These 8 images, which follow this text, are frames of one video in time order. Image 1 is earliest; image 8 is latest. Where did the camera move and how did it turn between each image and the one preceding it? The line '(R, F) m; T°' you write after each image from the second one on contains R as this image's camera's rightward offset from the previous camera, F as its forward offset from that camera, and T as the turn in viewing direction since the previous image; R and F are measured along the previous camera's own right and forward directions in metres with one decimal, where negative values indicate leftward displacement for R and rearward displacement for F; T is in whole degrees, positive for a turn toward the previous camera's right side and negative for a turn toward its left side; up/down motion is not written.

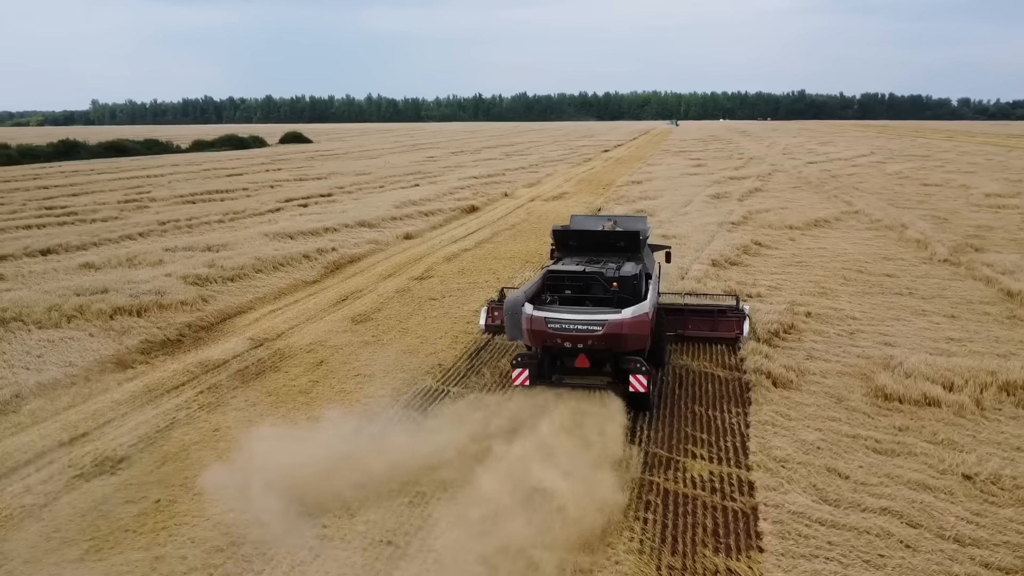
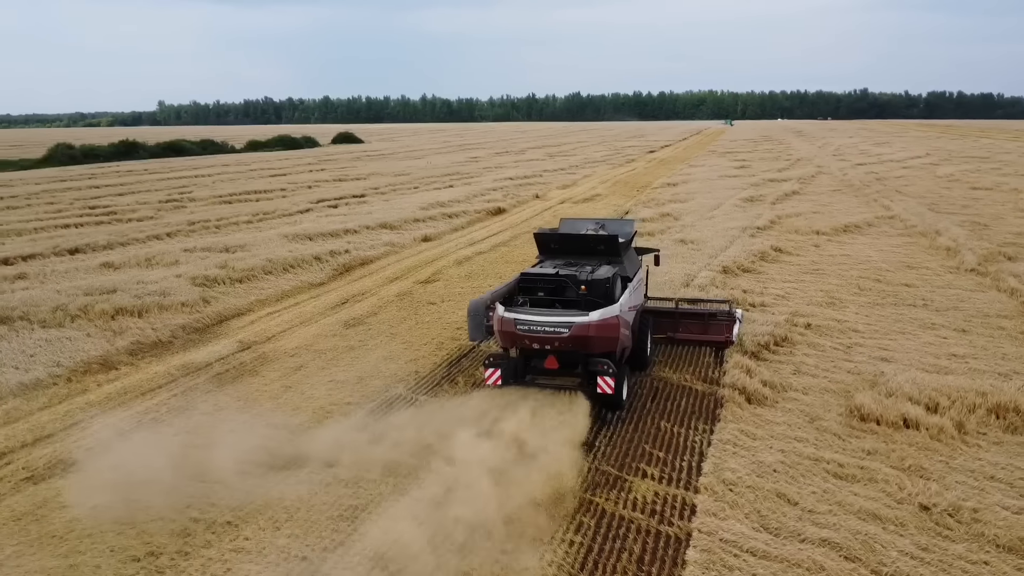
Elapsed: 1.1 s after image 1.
(+0.9, +0.2) m; -4°
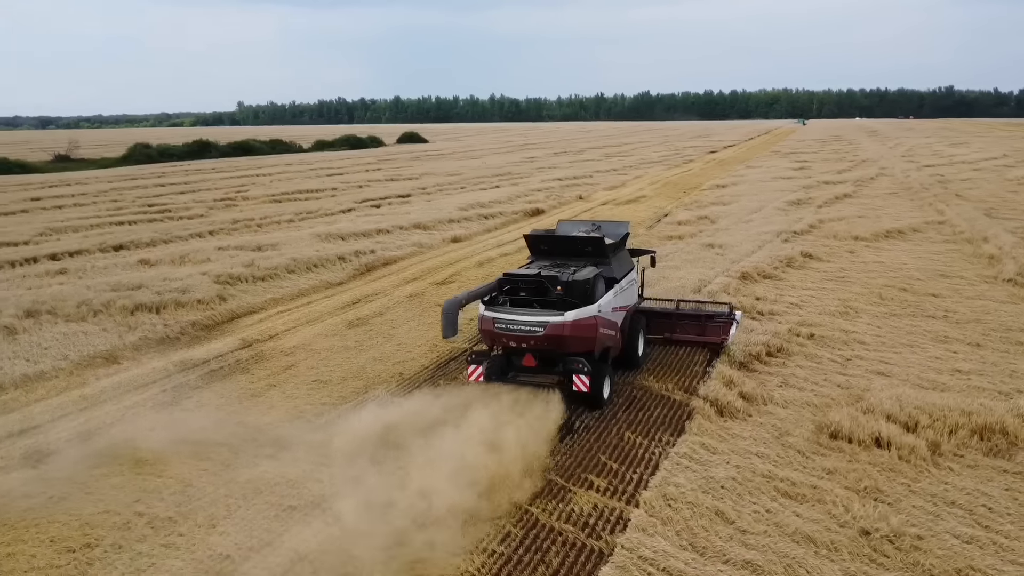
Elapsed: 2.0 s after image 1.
(+0.9, +0.1) m; -5°
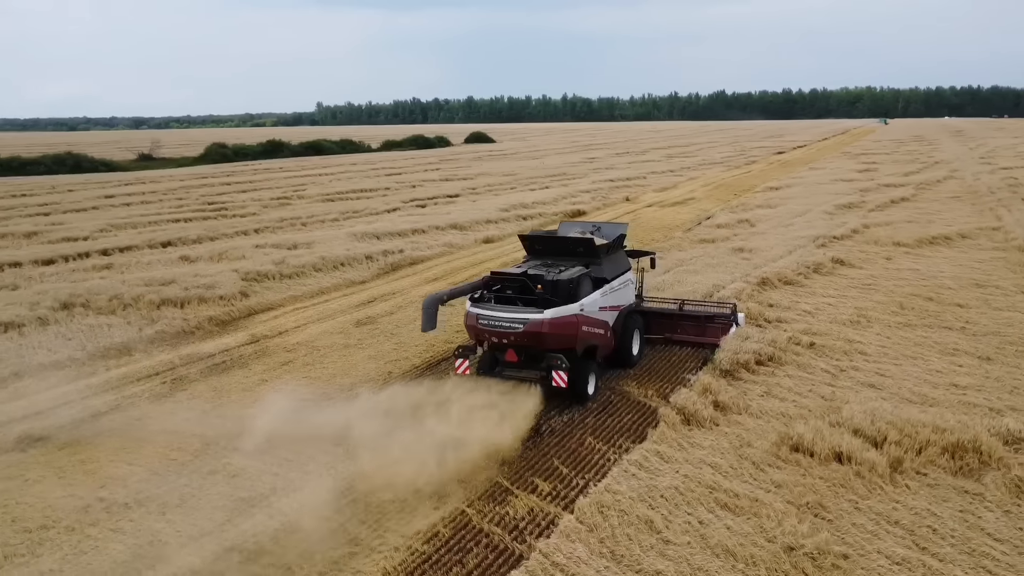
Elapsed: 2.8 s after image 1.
(+1.0, 0.0) m; -5°
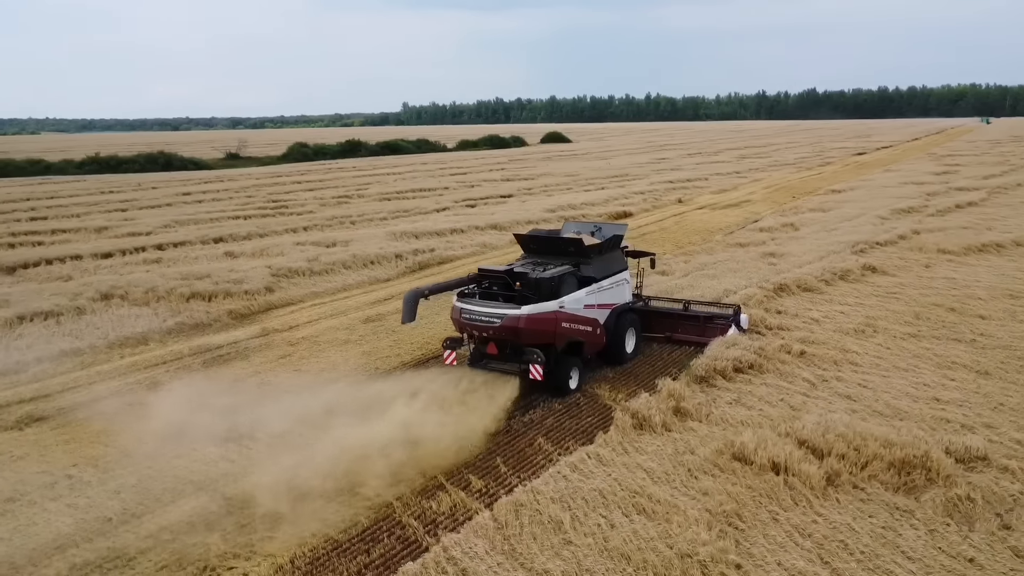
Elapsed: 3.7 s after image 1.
(+1.2, -0.1) m; -6°
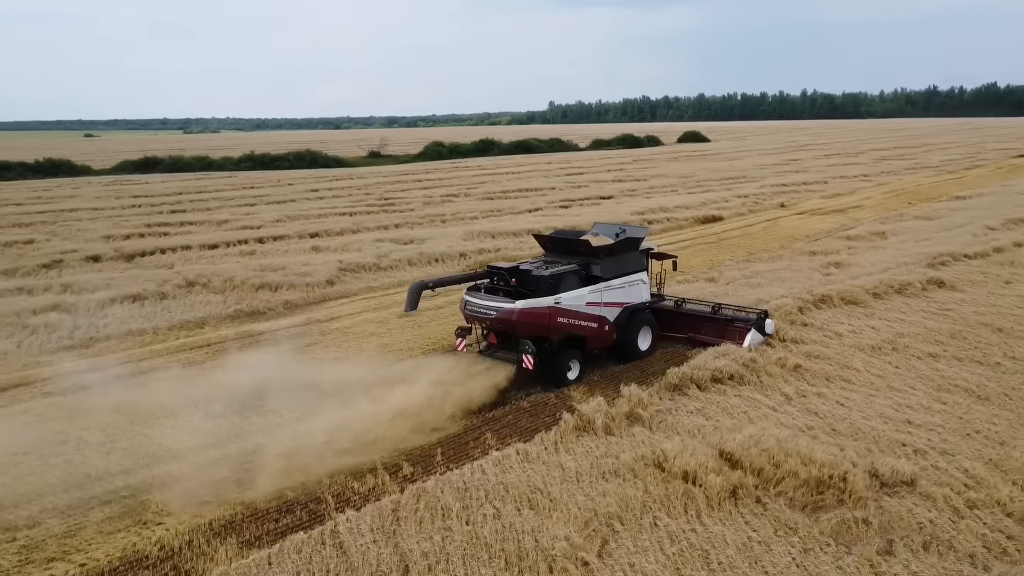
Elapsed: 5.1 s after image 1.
(+1.8, -0.2) m; -10°
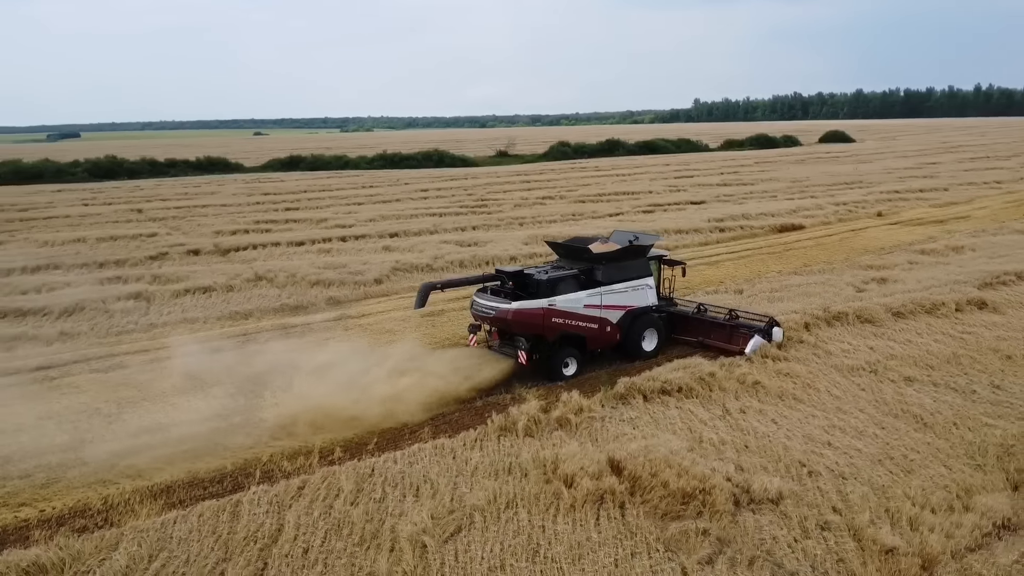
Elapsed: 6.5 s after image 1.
(+2.1, -0.4) m; -10°
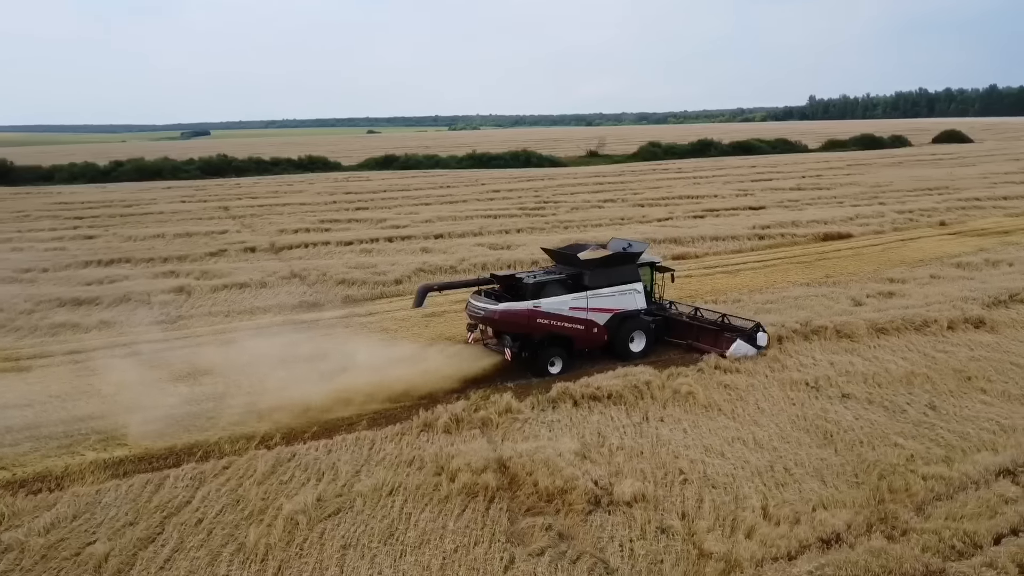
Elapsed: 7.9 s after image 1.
(+2.0, -0.5) m; -7°
